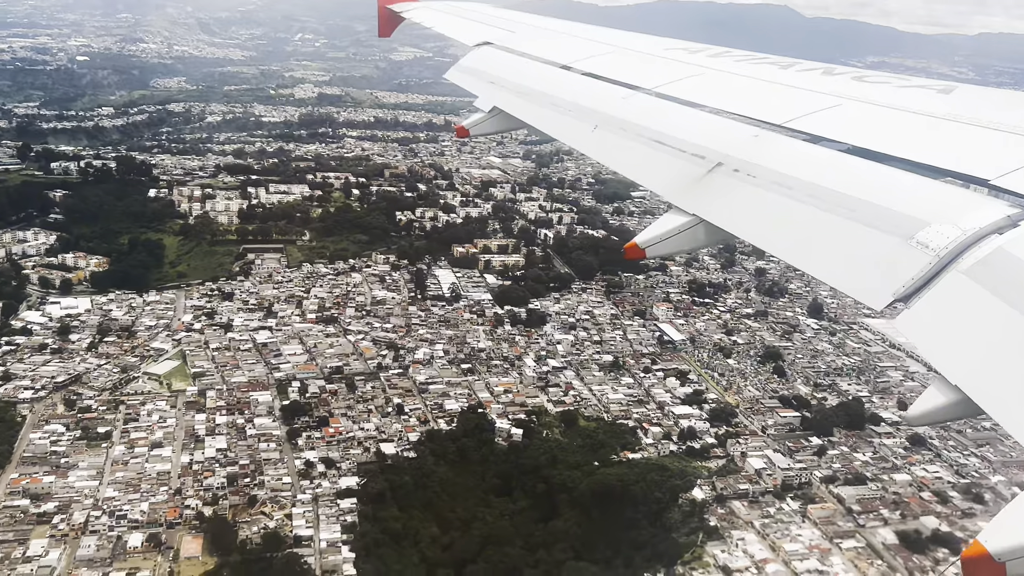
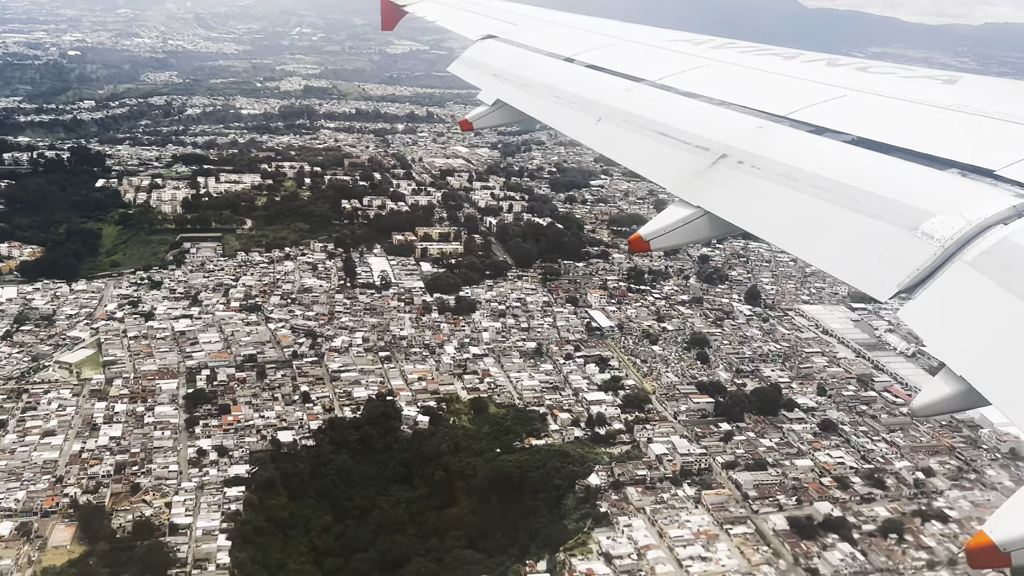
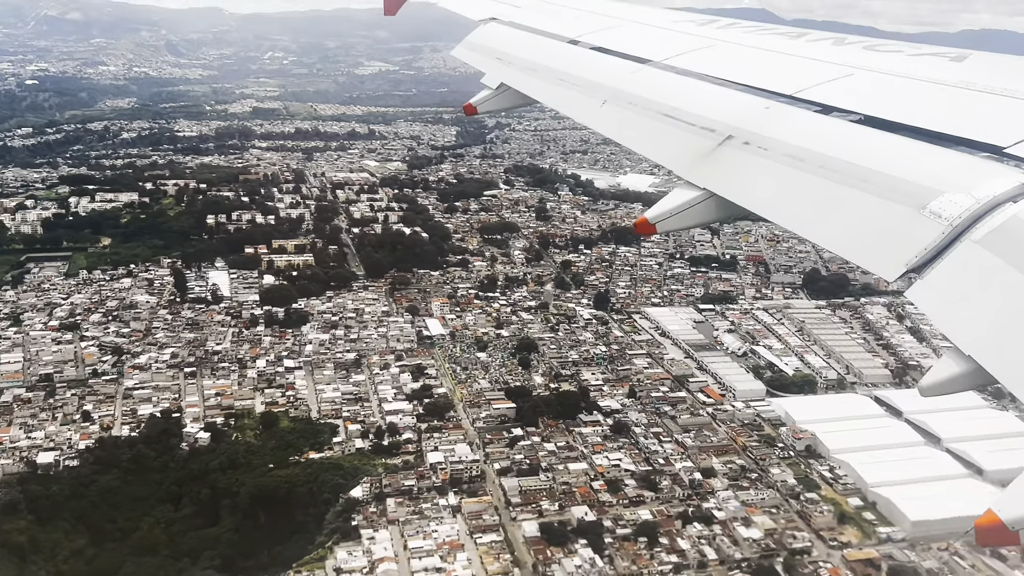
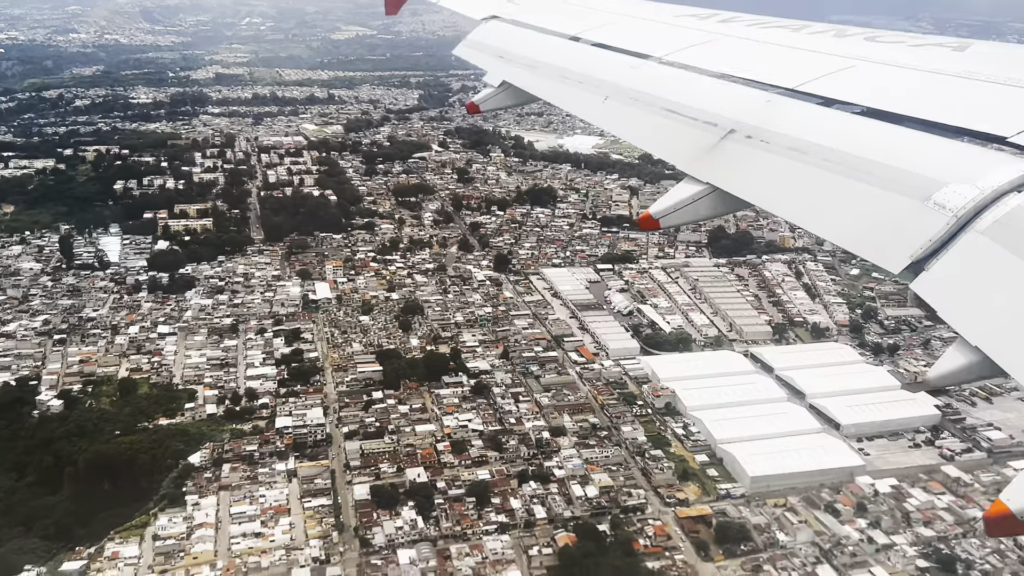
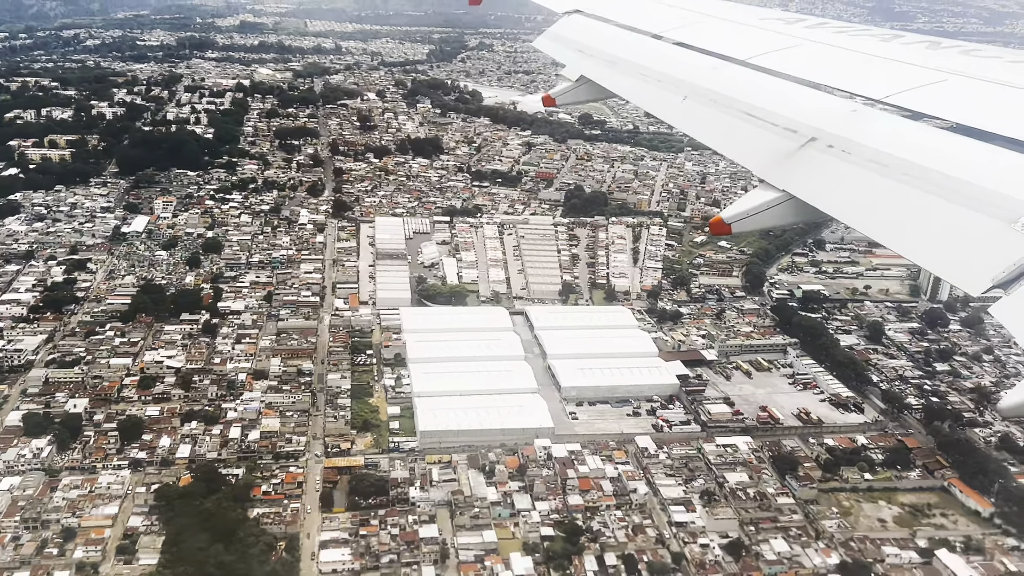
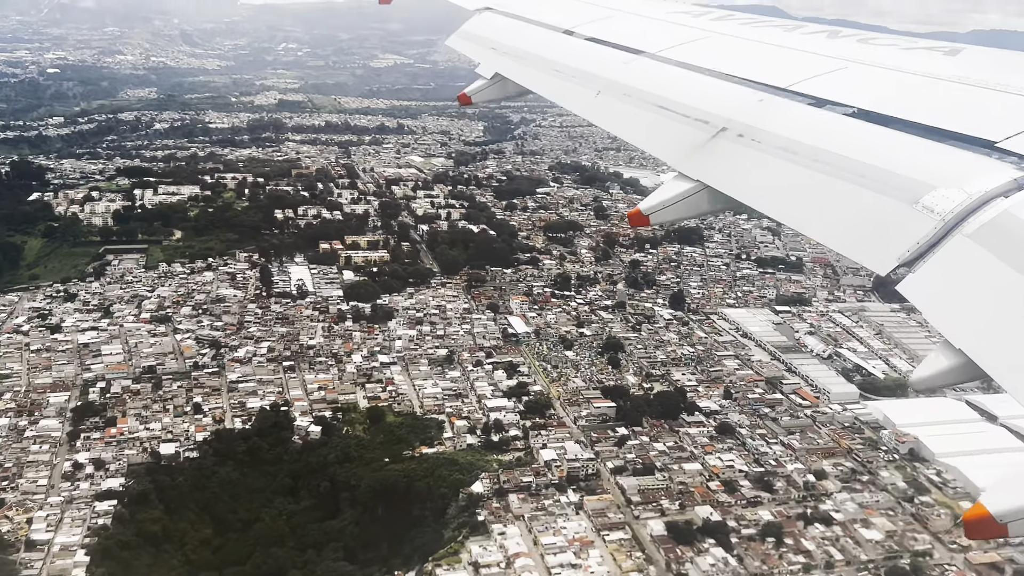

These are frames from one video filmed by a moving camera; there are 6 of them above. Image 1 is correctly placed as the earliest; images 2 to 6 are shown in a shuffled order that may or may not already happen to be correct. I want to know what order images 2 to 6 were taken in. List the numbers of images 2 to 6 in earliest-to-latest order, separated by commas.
2, 6, 3, 4, 5
